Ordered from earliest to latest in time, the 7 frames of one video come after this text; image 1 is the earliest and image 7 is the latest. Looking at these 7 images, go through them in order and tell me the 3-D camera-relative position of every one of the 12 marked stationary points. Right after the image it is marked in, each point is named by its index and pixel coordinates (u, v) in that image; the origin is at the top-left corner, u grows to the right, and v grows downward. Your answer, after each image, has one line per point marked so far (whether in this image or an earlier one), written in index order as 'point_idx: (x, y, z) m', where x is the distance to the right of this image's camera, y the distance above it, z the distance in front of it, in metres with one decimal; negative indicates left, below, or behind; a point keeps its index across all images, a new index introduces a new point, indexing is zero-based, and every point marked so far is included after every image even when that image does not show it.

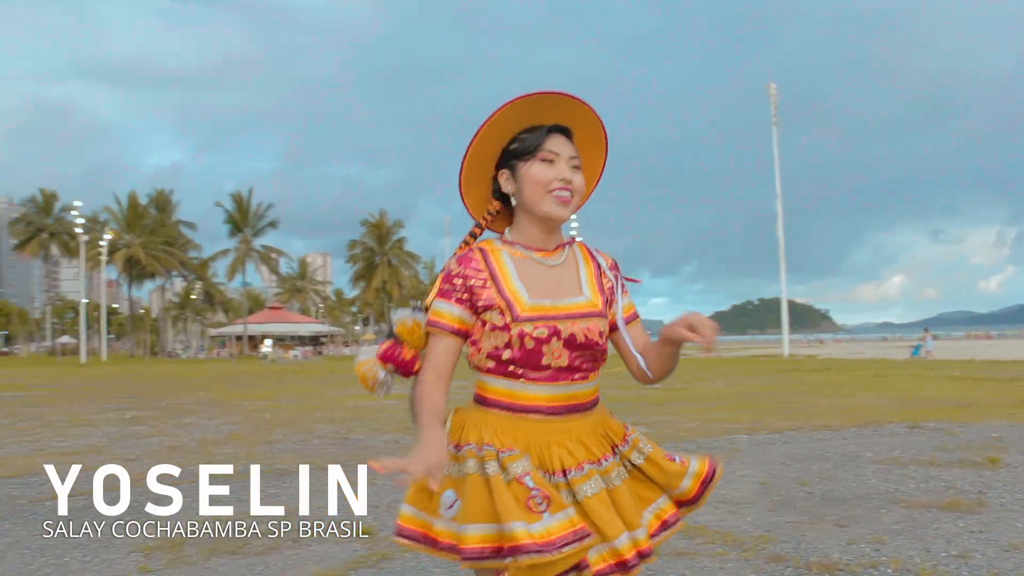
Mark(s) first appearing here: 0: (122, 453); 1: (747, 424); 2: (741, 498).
0: (-4.5, -1.9, +8.7) m
1: (+3.2, -1.8, +10.2) m
2: (+1.7, -1.5, +5.5) m
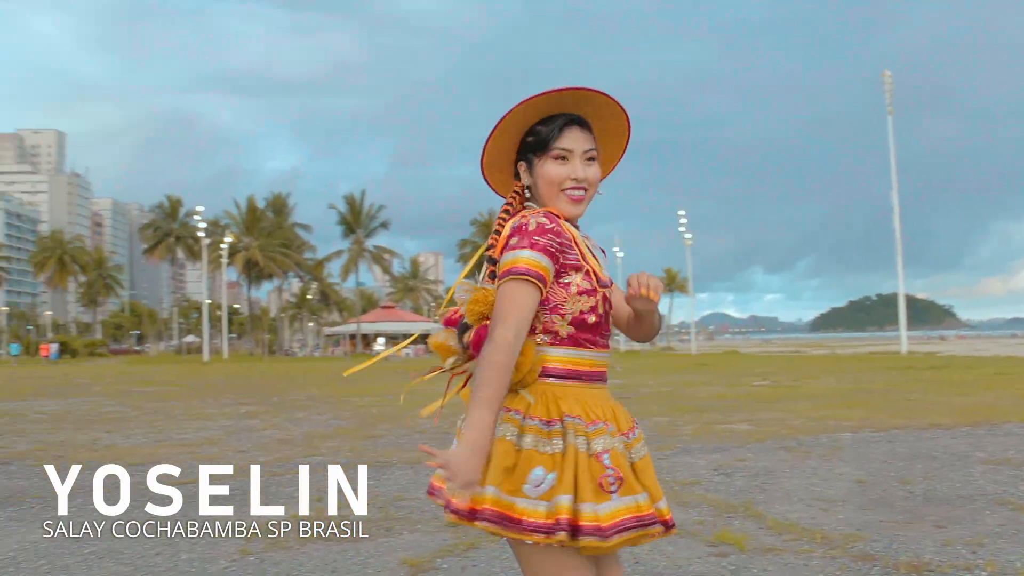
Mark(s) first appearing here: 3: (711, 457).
0: (-3.4, -1.9, +9.3) m
1: (+4.4, -1.7, +9.8) m
2: (+2.3, -1.5, +5.3) m
3: (+2.0, -1.6, +7.4) m
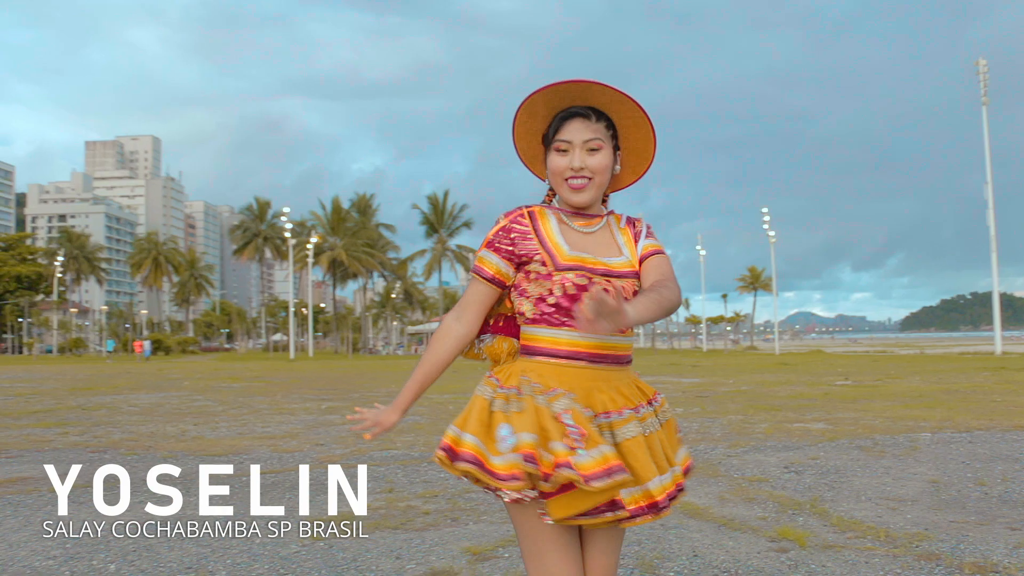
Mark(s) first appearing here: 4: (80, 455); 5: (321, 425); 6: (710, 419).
0: (-2.6, -1.9, +9.7) m
1: (+5.3, -1.7, +9.4) m
2: (+2.7, -1.4, +5.2) m
3: (+2.6, -1.6, +7.2) m
4: (-4.6, -1.8, +7.9) m
5: (-3.0, -2.0, +11.4) m
6: (+3.0, -1.9, +11.0) m
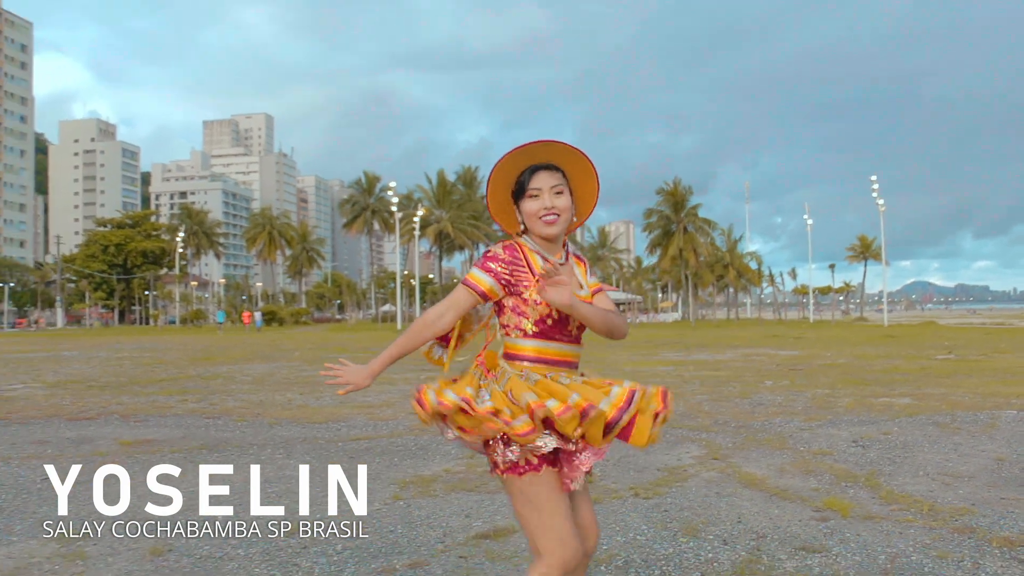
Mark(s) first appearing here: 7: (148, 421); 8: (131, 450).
0: (-1.5, -1.6, +10.4) m
1: (+6.3, -1.4, +9.1) m
2: (+3.2, -1.3, +5.3) m
3: (+3.3, -1.4, +7.3) m
4: (-3.7, -1.6, +8.9) m
5: (-1.7, -1.7, +12.1) m
6: (+4.2, -1.5, +11.0) m
7: (-4.4, -1.6, +9.1) m
8: (-3.6, -1.5, +7.1) m
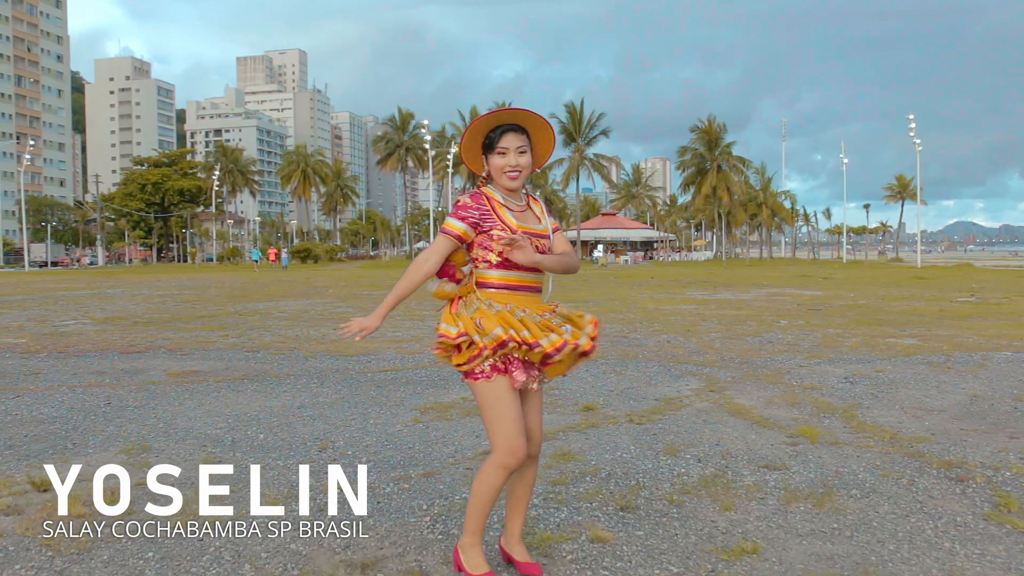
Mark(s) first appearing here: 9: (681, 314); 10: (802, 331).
0: (-1.2, -0.8, +11.1) m
1: (+6.5, -0.7, +9.4) m
2: (+3.2, -0.9, +5.7) m
3: (+3.5, -0.8, +7.7) m
4: (-3.5, -0.8, +9.6) m
5: (-1.3, -0.7, +12.8) m
6: (+4.5, -0.7, +11.4) m
7: (-4.2, -0.8, +9.9) m
8: (-3.5, -1.0, +7.8) m
9: (+3.3, -0.5, +14.6) m
10: (+4.4, -0.6, +11.3) m
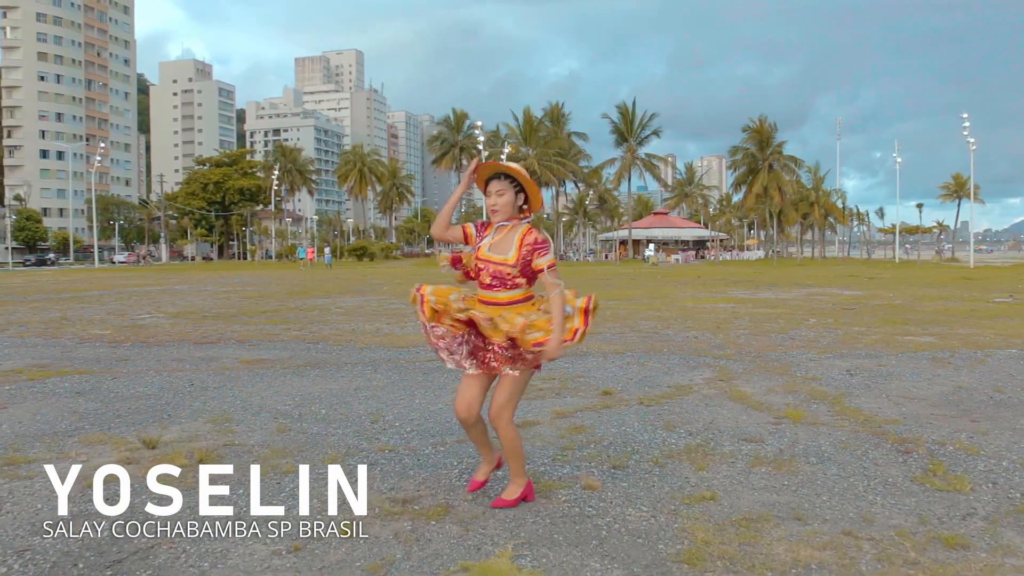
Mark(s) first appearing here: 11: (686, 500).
0: (-0.6, -0.7, +12.0) m
1: (+6.9, -0.7, +9.8) m
2: (+3.4, -0.9, +6.3) m
3: (+3.8, -0.8, +8.3) m
4: (-3.0, -0.8, +10.7) m
5: (-0.6, -0.7, +13.7) m
6: (+5.1, -0.7, +11.9) m
7: (-3.7, -0.8, +11.0) m
8: (-3.1, -0.9, +8.9) m
9: (+4.1, -0.5, +15.2) m
10: (+5.0, -0.6, +11.8) m
11: (+0.9, -1.1, +3.8) m
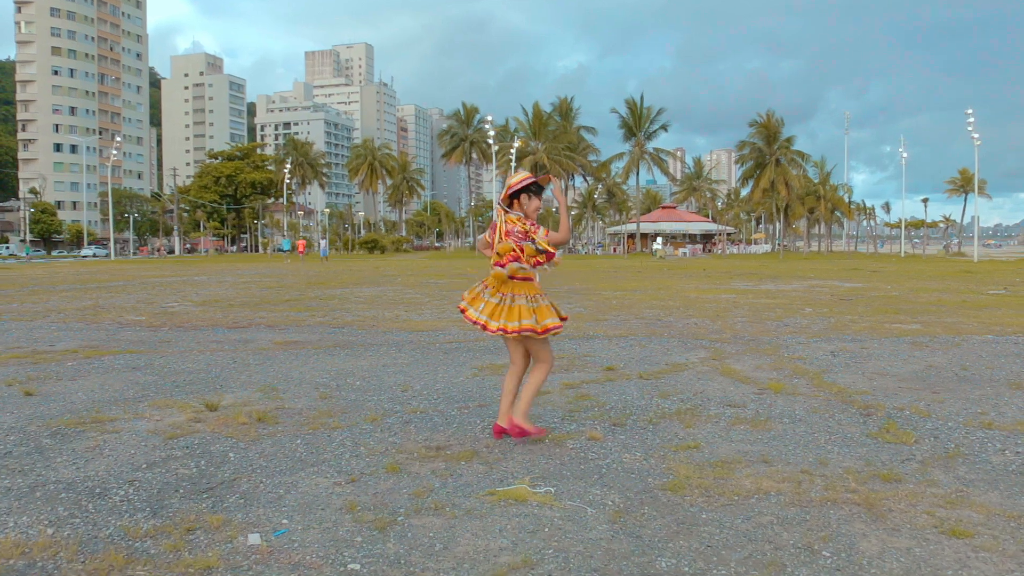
0: (-0.5, -0.6, +12.7) m
1: (+7.1, -0.6, +10.4) m
2: (+3.6, -0.8, +7.0) m
3: (+4.0, -0.7, +9.0) m
4: (-2.8, -0.6, +11.4) m
5: (-0.4, -0.5, +14.4) m
6: (+5.3, -0.5, +12.6) m
7: (-3.5, -0.6, +11.8) m
8: (-2.9, -0.8, +9.7) m
9: (+4.3, -0.3, +15.8) m
10: (+5.1, -0.5, +12.5) m
11: (+1.0, -1.0, +4.5) m
